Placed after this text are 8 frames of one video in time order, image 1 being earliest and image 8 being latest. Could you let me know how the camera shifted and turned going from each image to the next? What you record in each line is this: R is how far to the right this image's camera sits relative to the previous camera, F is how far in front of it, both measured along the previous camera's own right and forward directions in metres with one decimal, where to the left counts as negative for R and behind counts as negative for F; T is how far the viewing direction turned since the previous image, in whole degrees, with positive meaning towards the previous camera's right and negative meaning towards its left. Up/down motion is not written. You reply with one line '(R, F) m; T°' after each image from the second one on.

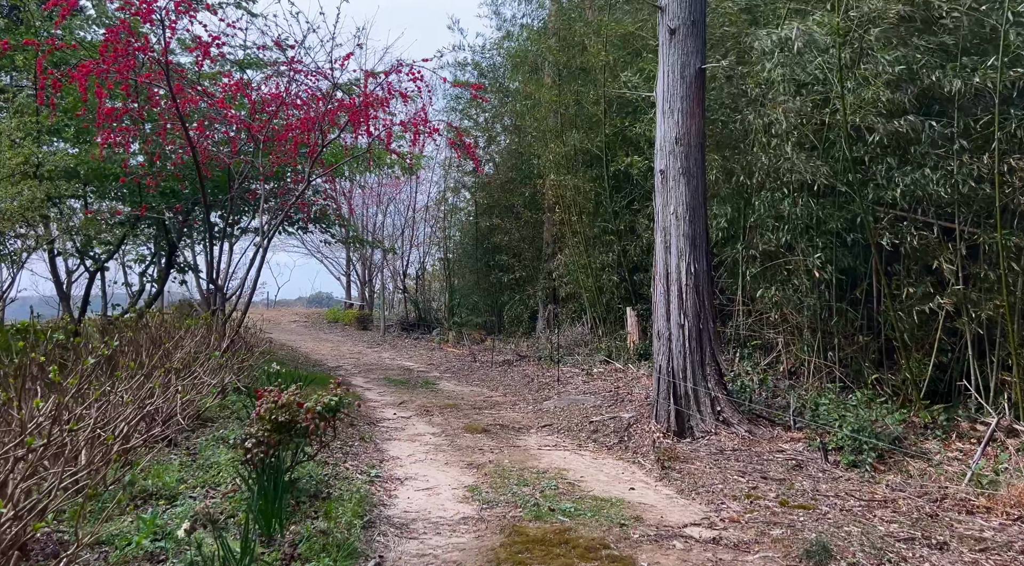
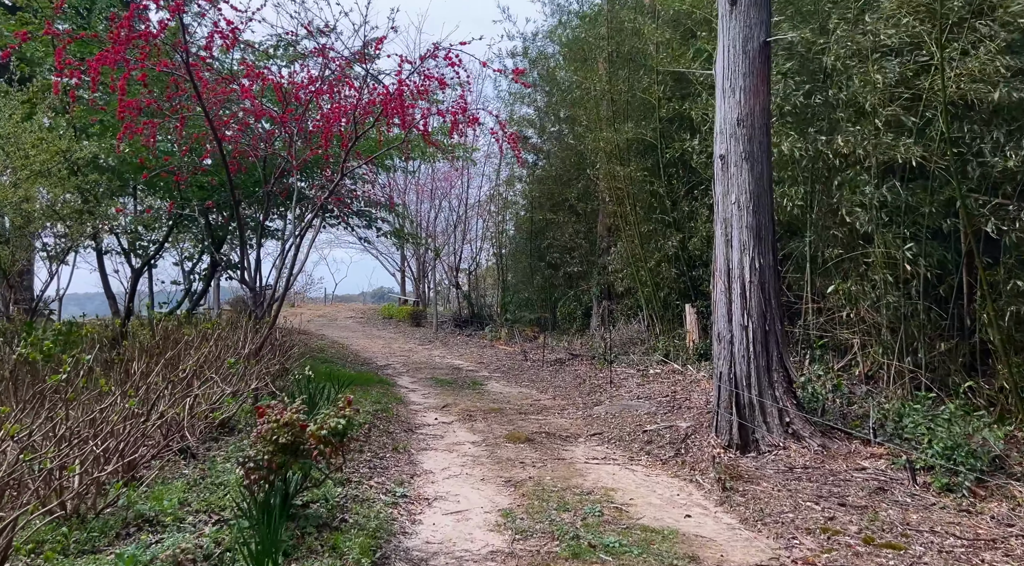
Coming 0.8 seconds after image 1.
(+0.1, +0.4) m; -4°
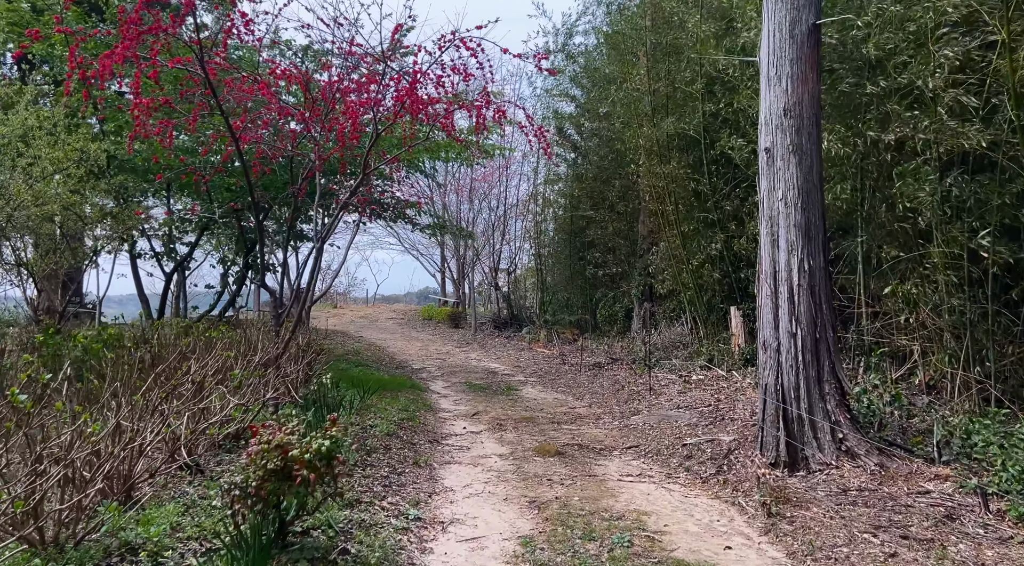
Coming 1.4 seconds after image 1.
(+0.1, +0.3) m; -3°
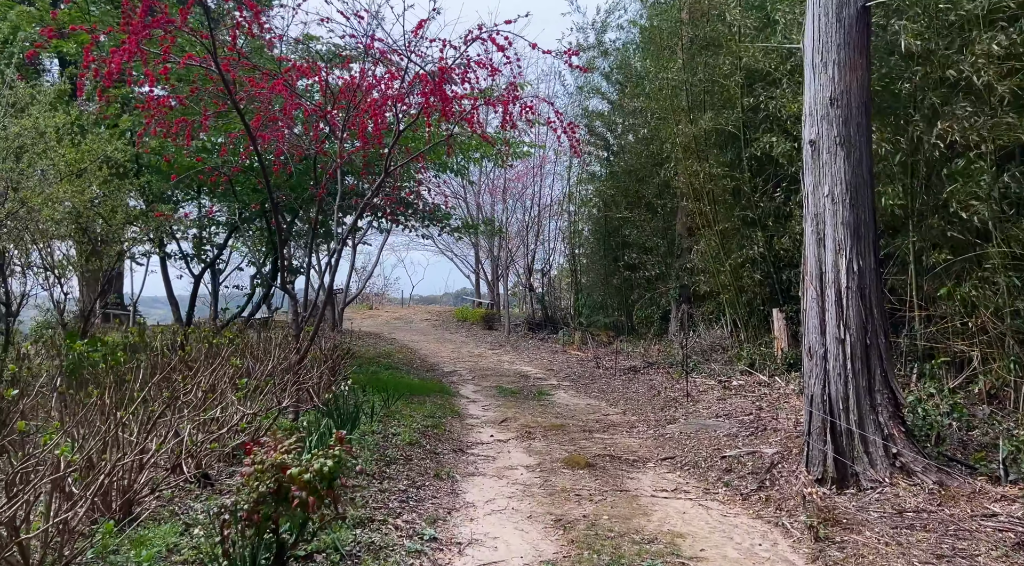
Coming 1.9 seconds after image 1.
(+0.1, +0.2) m; -3°
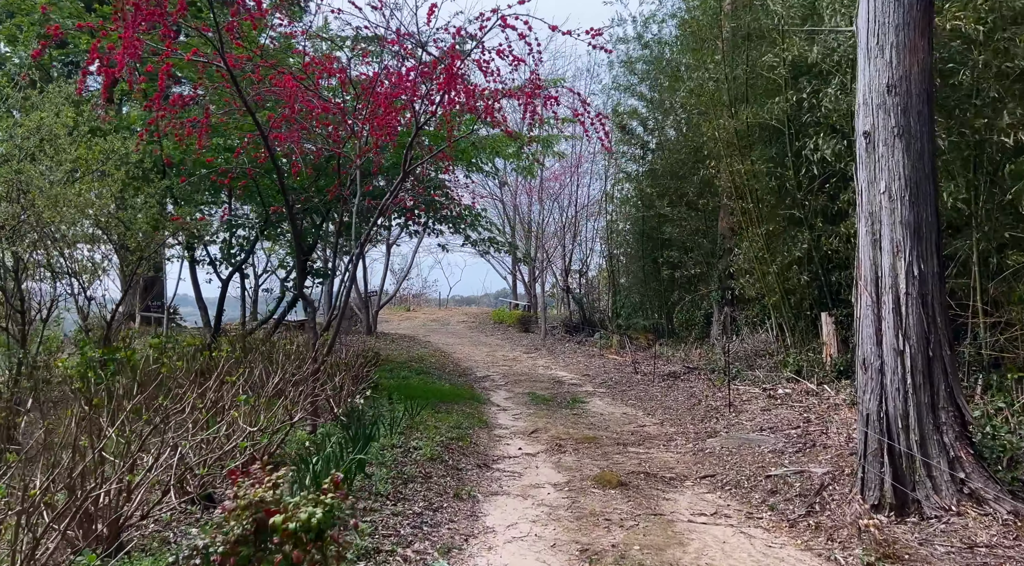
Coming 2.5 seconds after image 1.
(+0.1, +0.3) m; -3°
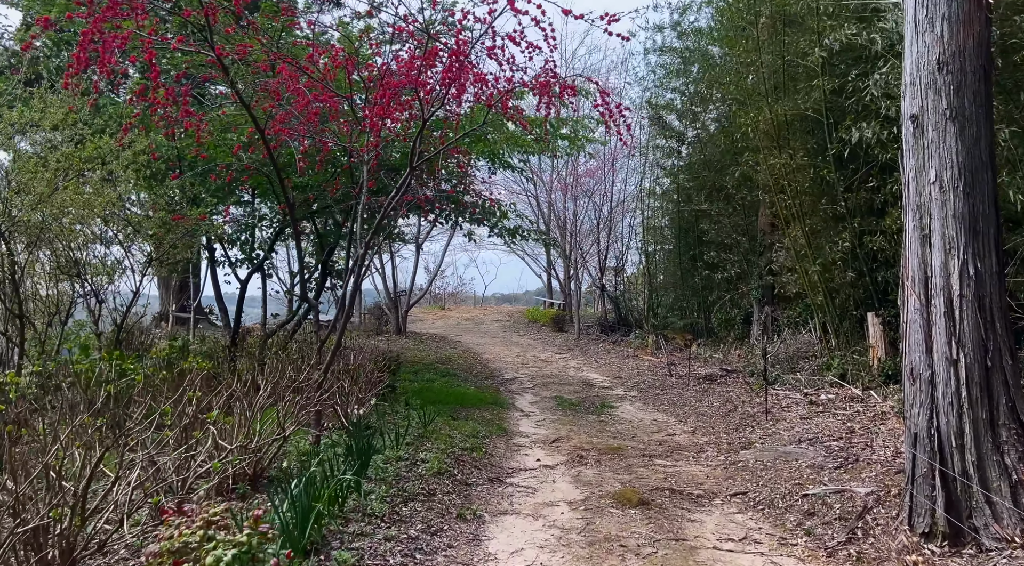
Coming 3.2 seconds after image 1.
(+0.2, +0.3) m; -3°
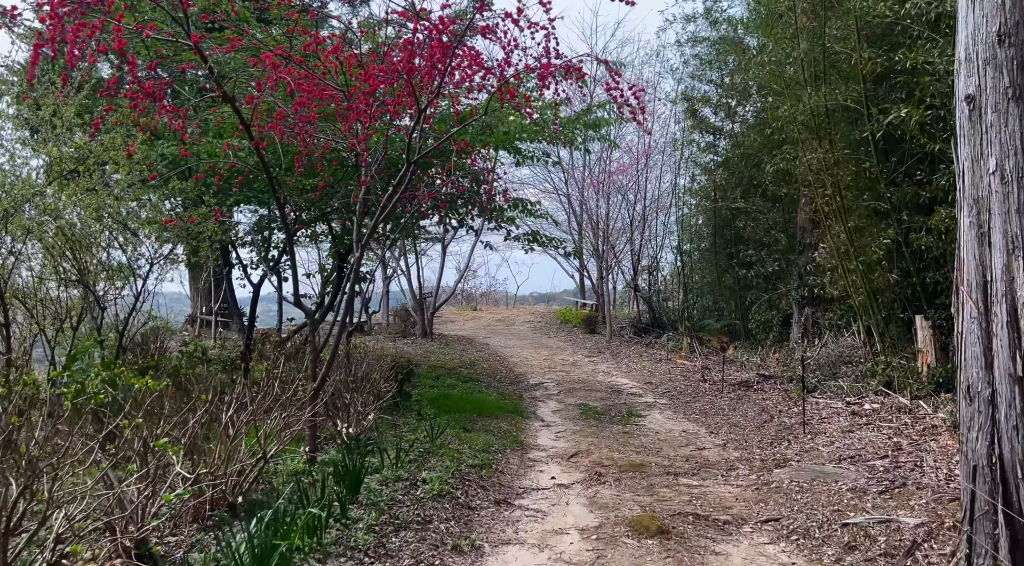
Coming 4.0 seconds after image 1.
(+0.2, +0.4) m; -3°
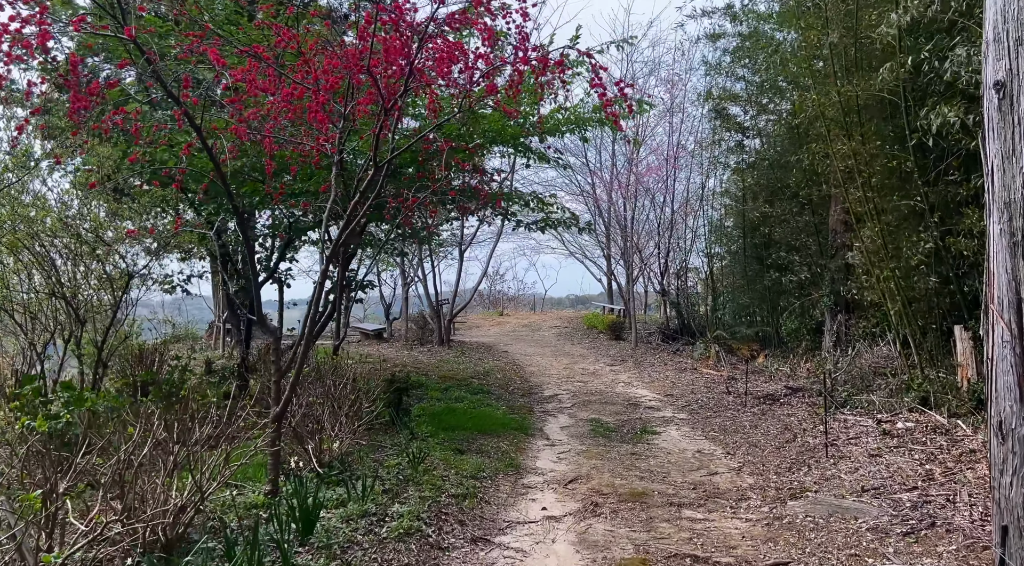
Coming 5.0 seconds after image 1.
(+0.3, +0.4) m; -3°
